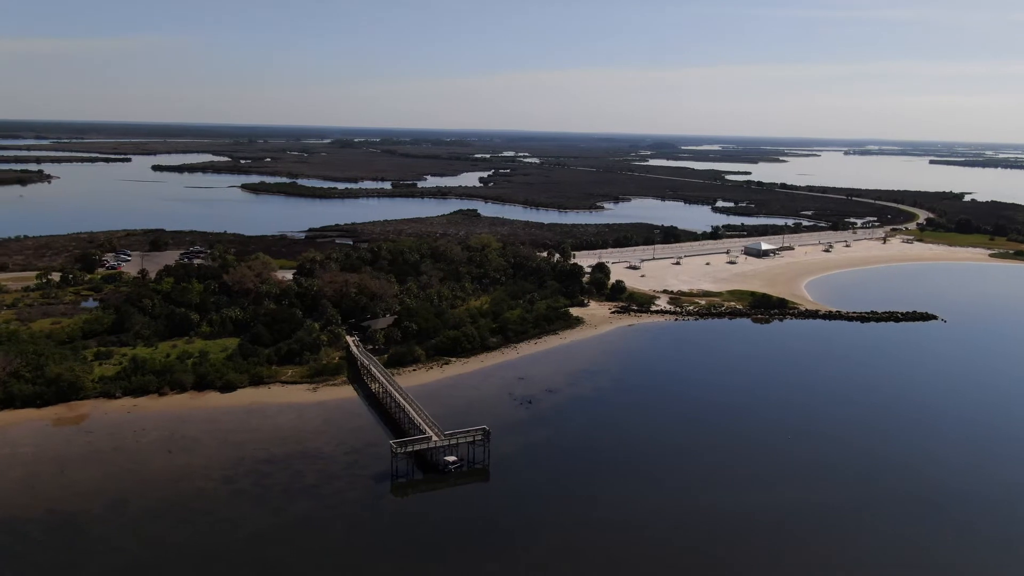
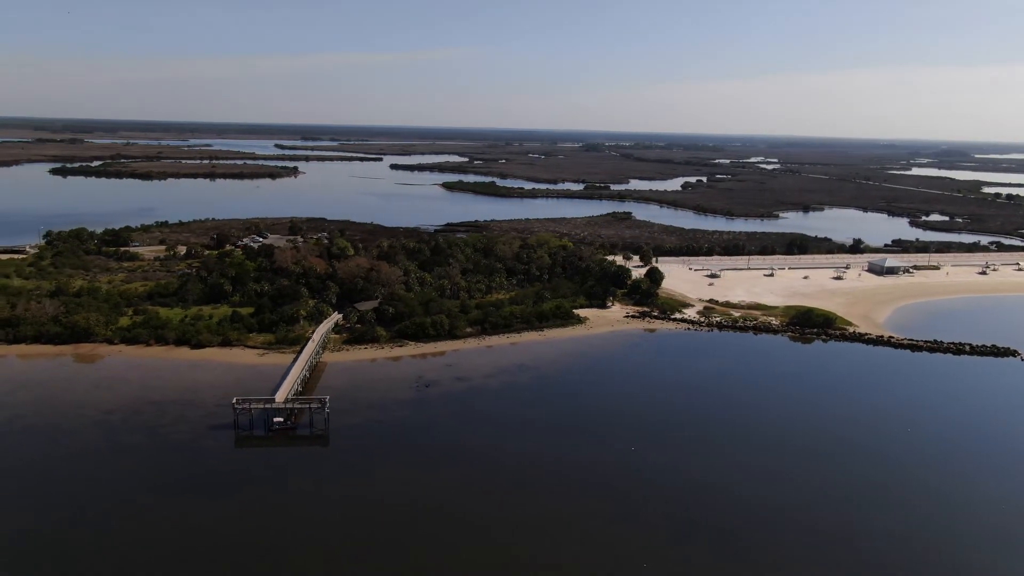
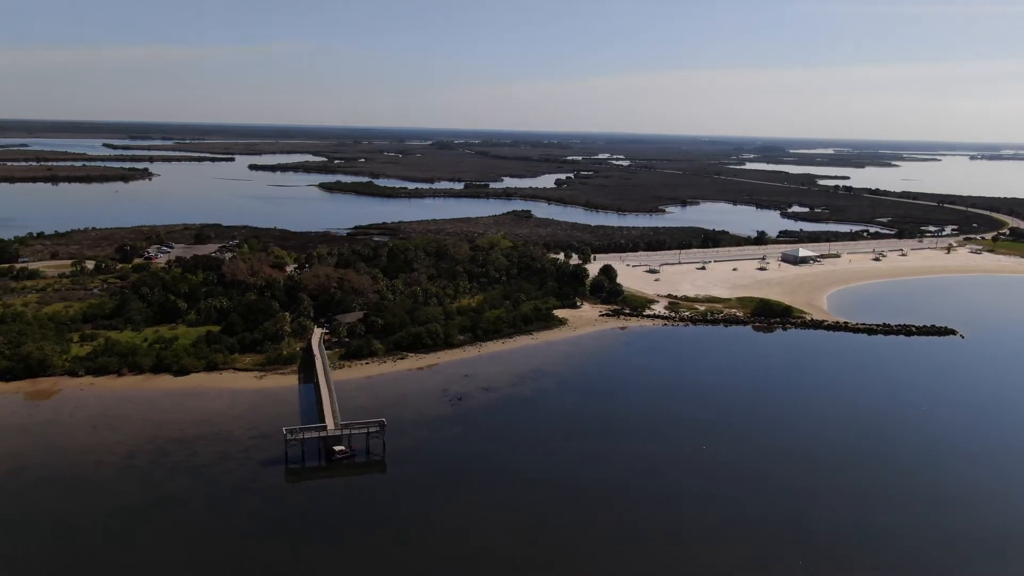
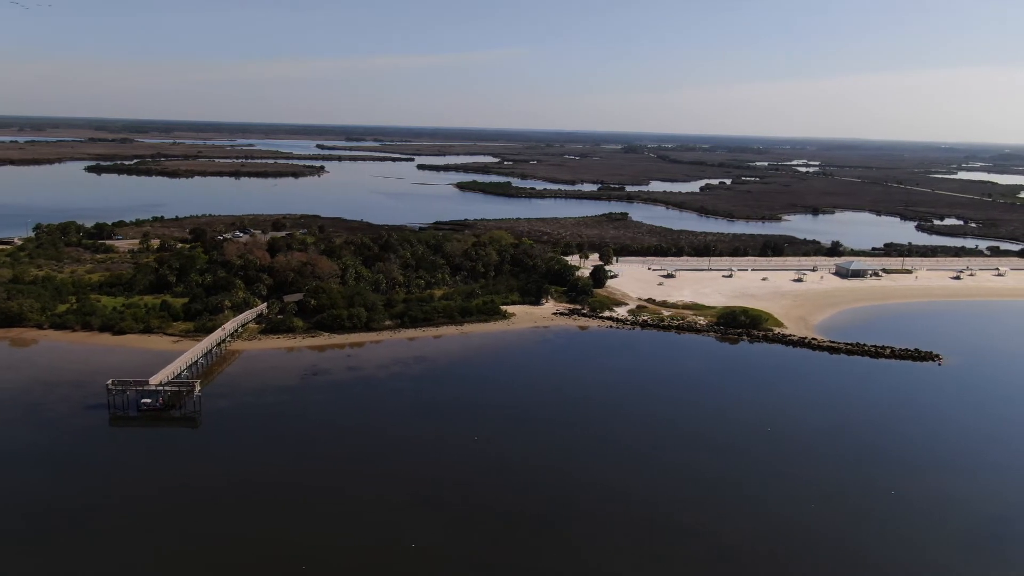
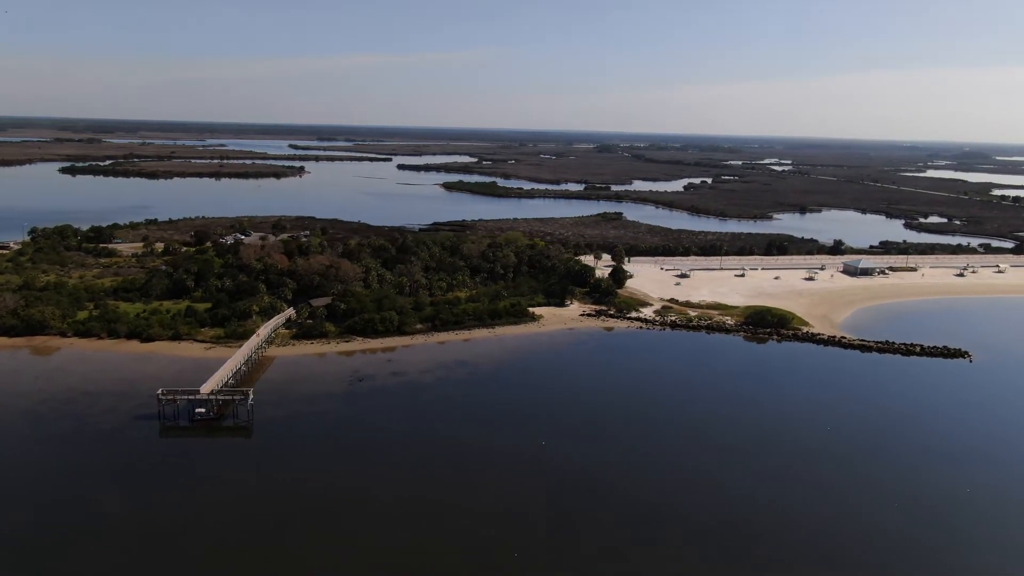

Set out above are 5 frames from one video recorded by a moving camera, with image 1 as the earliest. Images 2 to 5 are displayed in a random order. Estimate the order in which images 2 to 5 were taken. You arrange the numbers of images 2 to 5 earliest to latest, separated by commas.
3, 2, 5, 4
